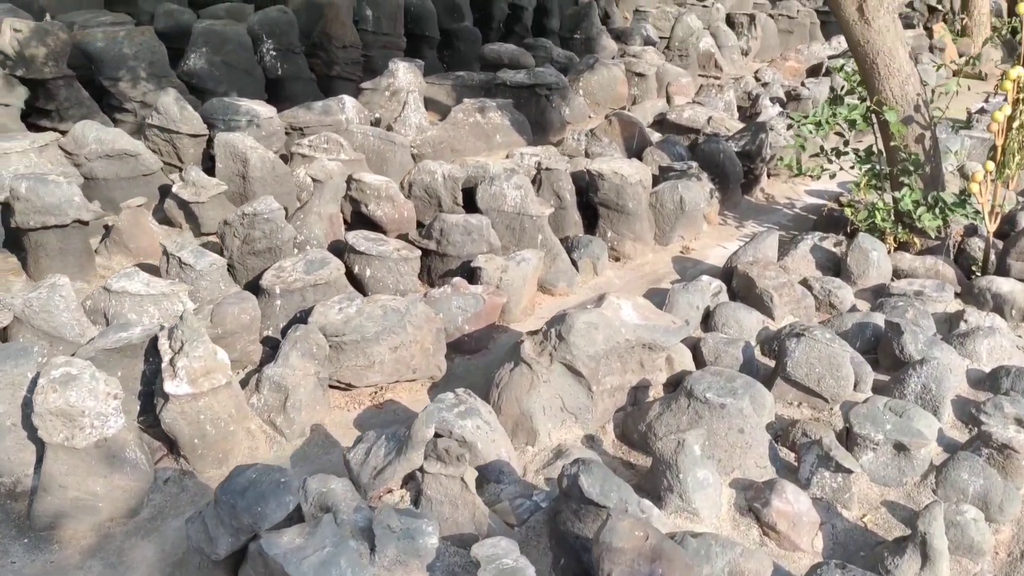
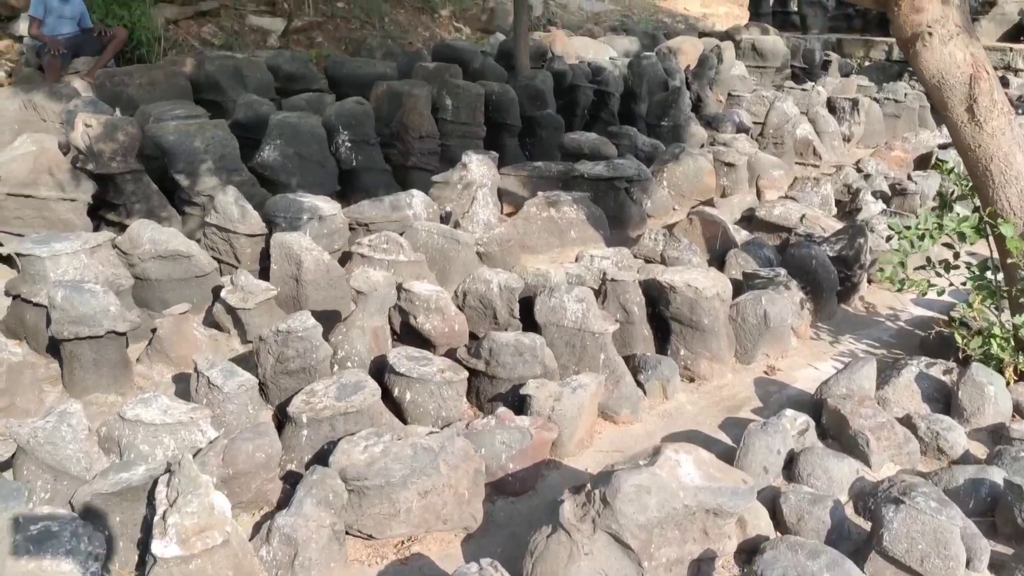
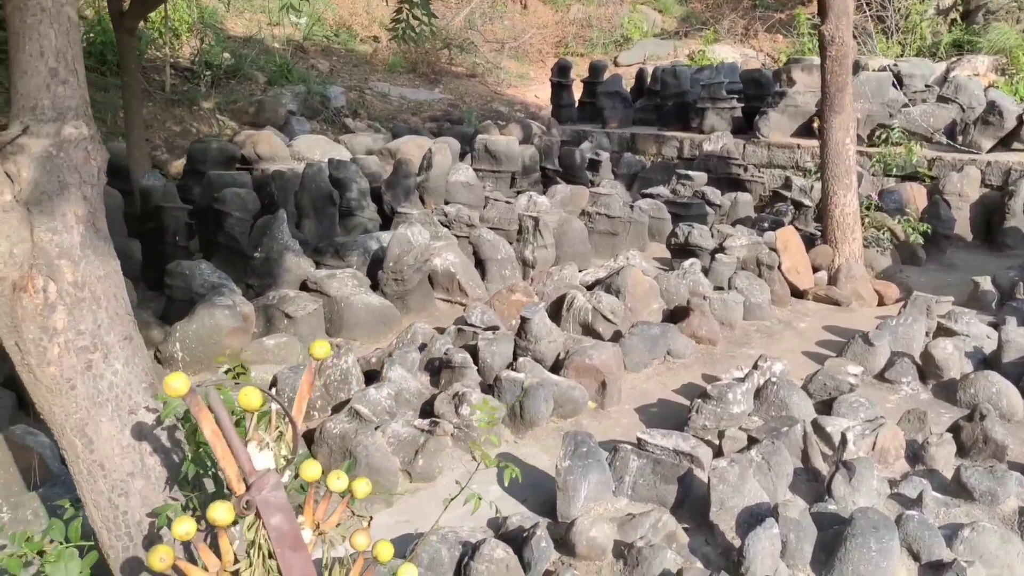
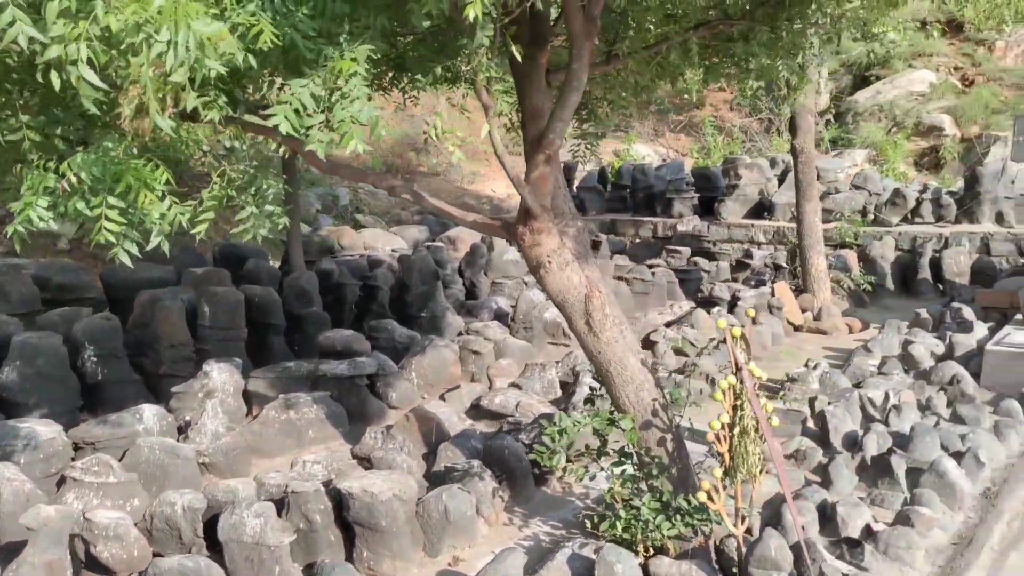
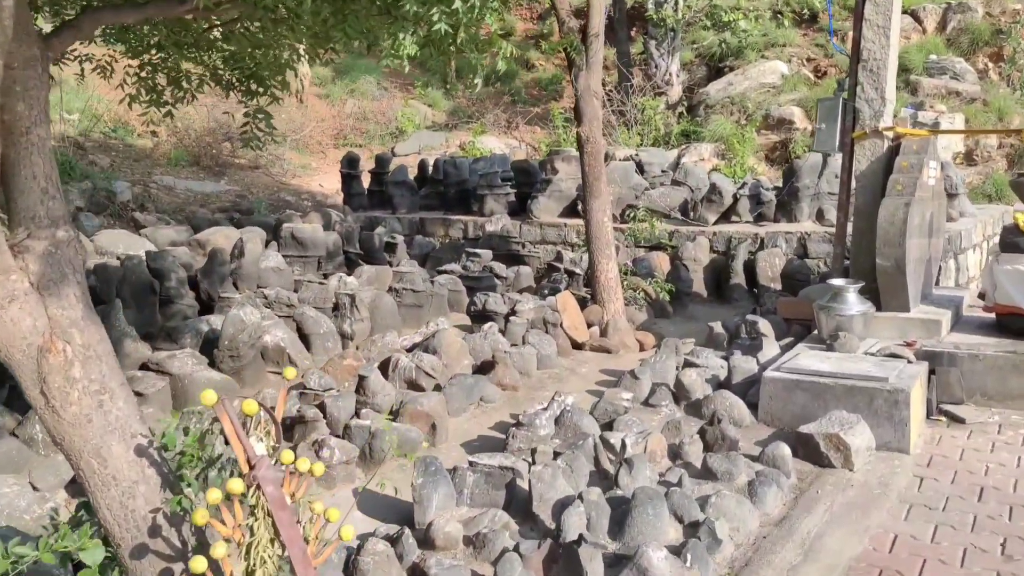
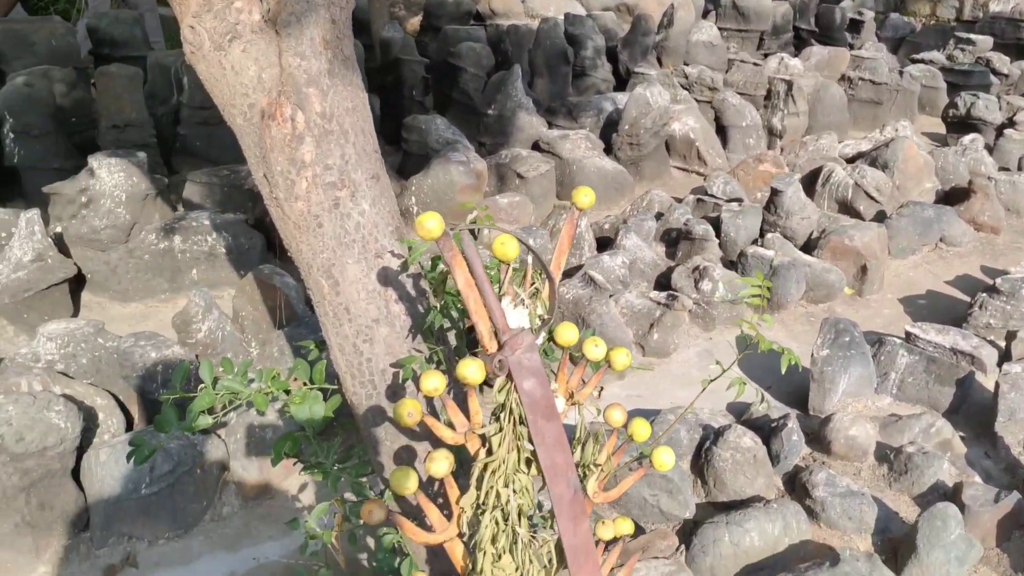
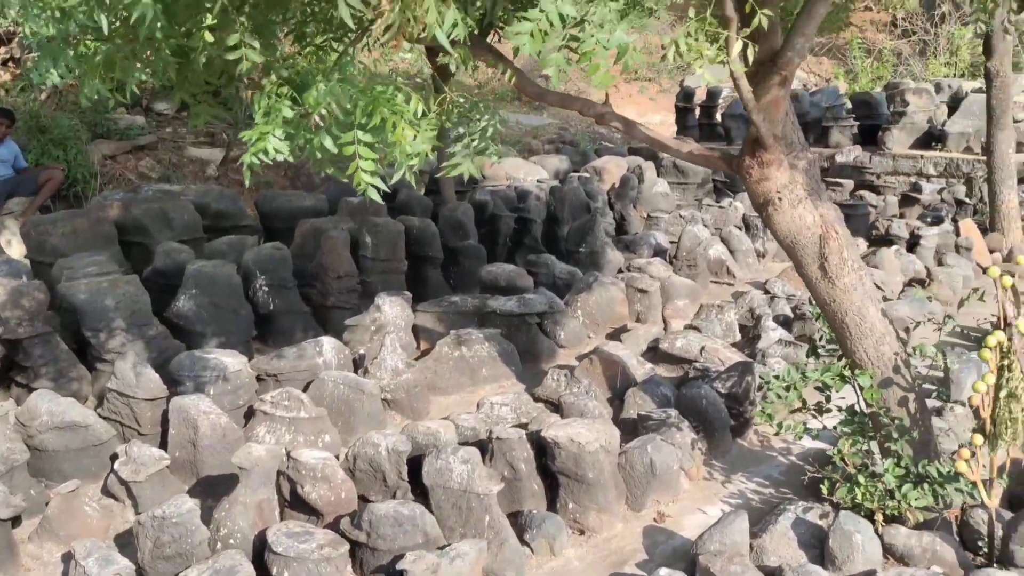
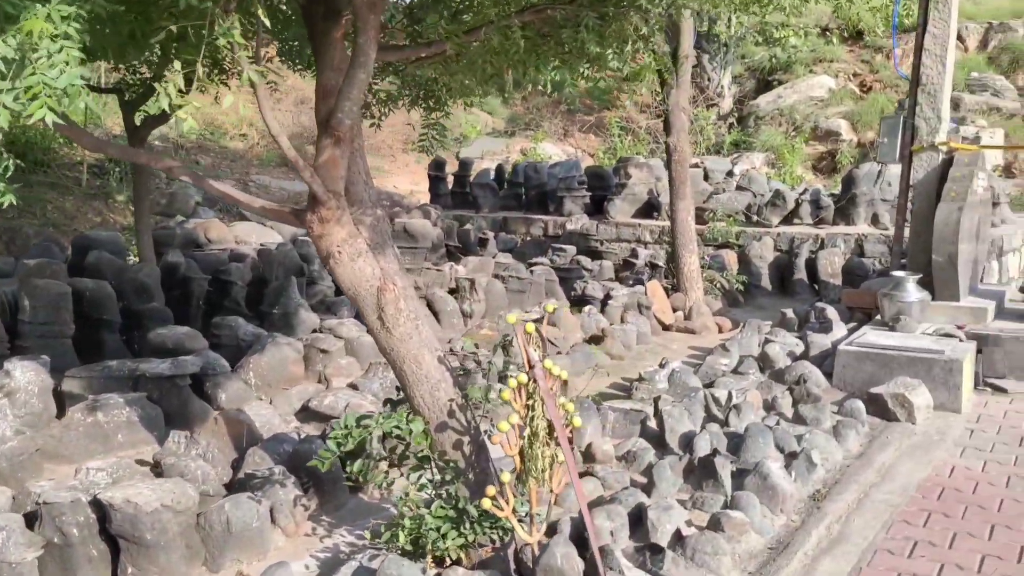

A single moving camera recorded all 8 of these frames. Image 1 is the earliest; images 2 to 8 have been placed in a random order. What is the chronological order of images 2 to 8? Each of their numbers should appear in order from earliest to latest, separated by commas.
2, 7, 4, 8, 5, 3, 6
